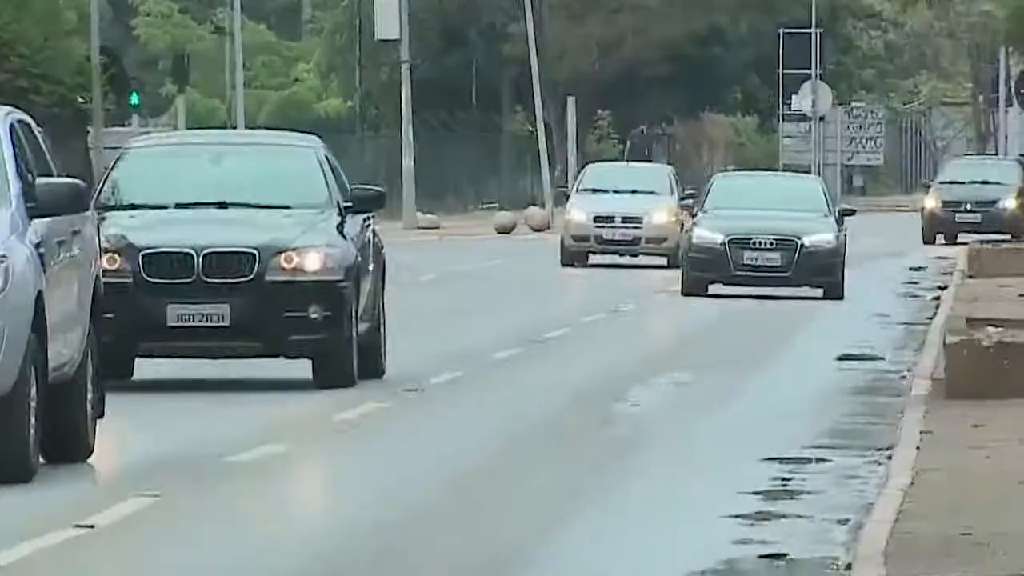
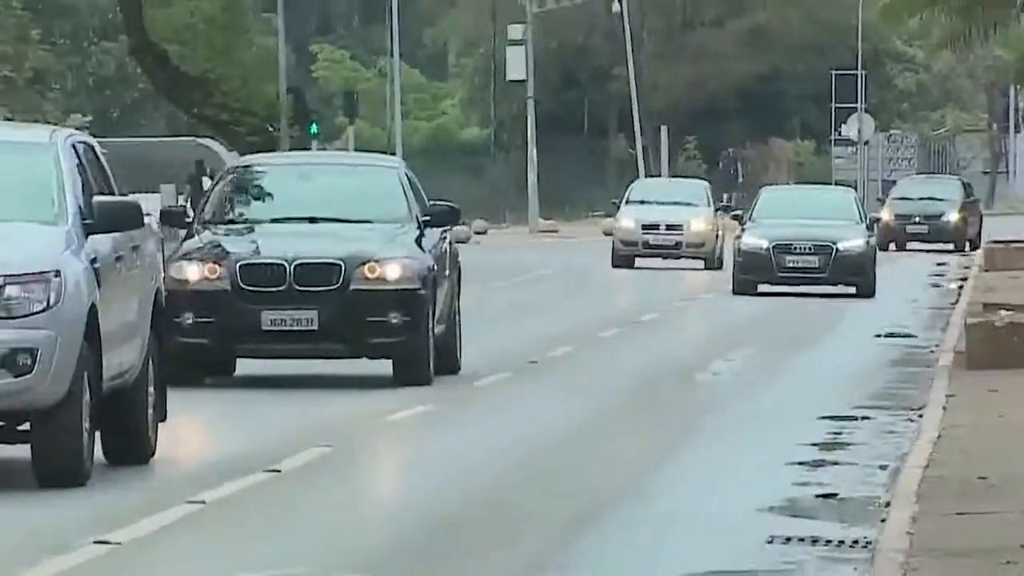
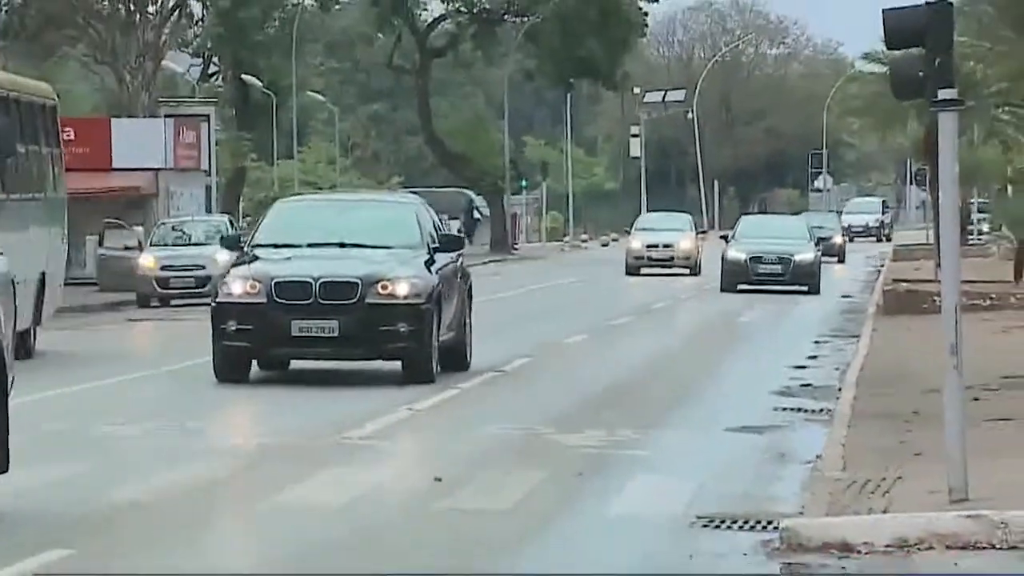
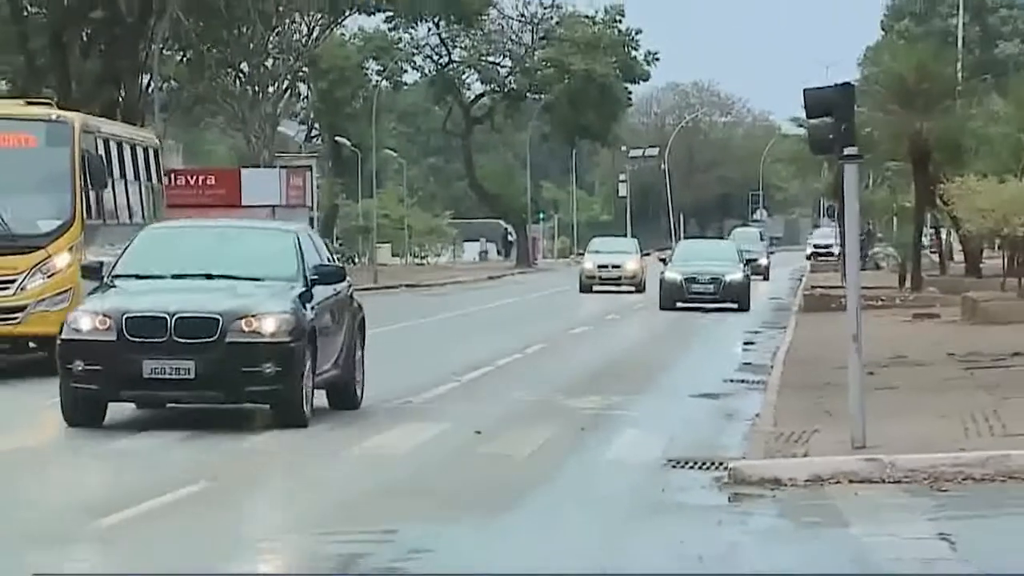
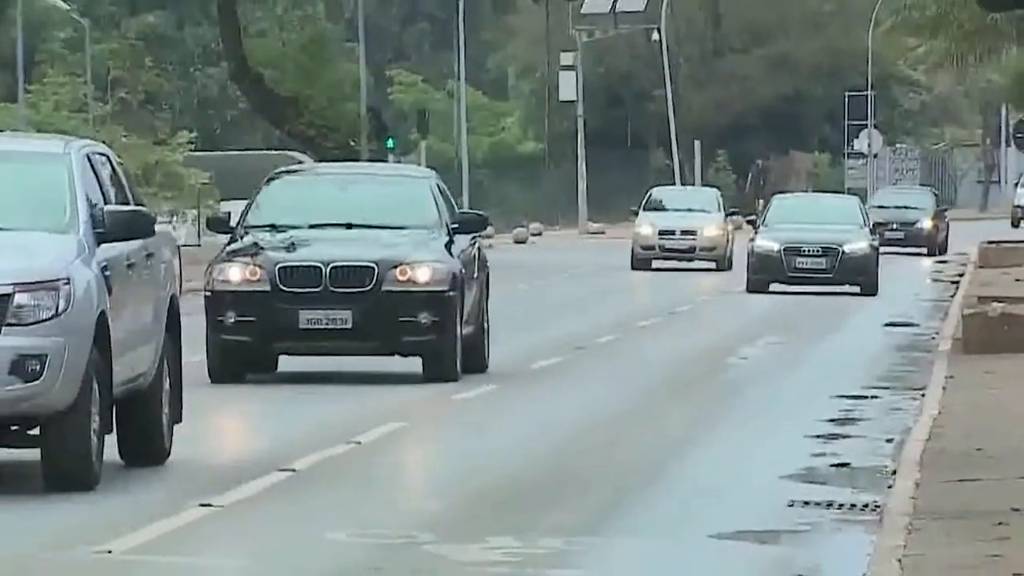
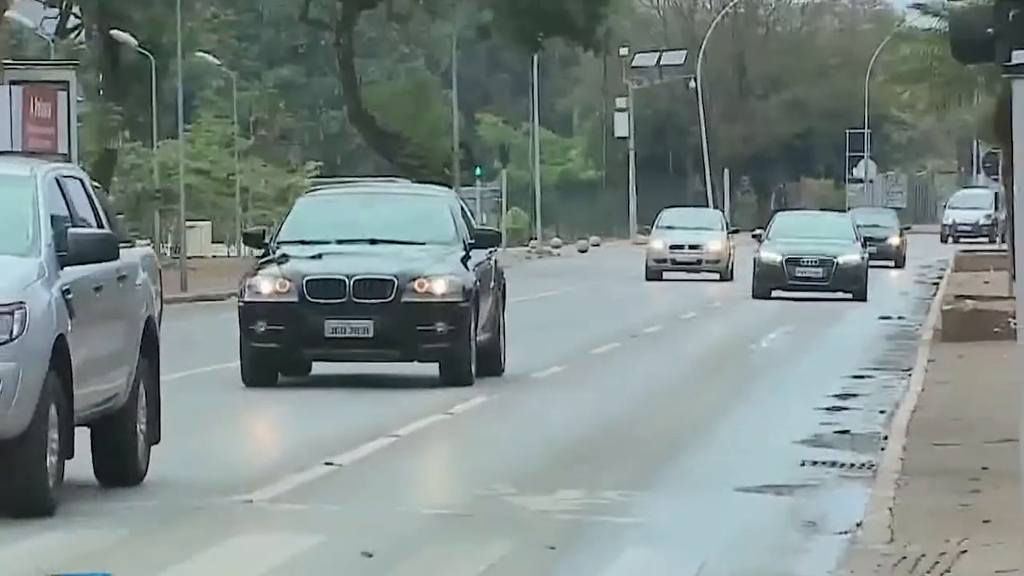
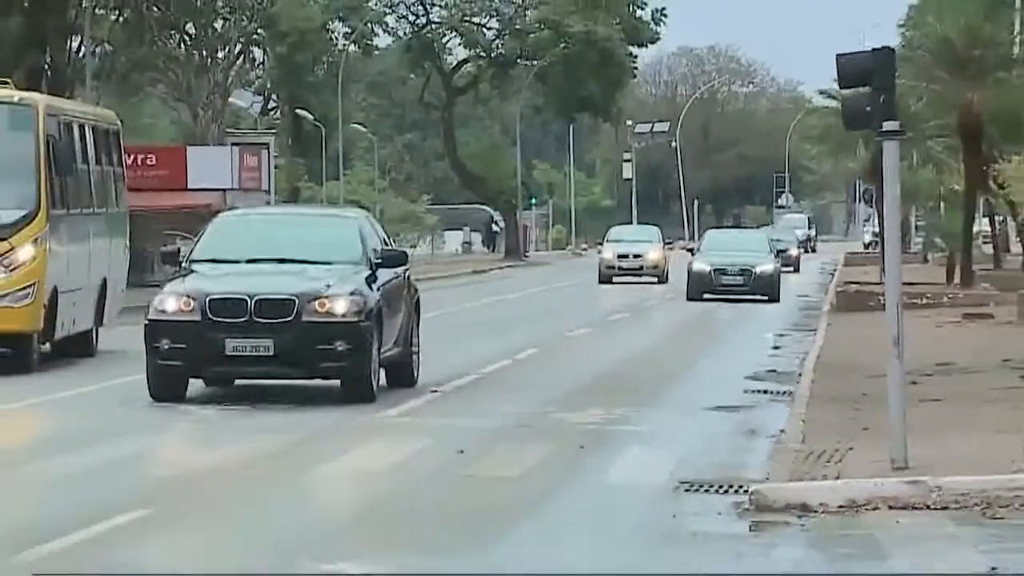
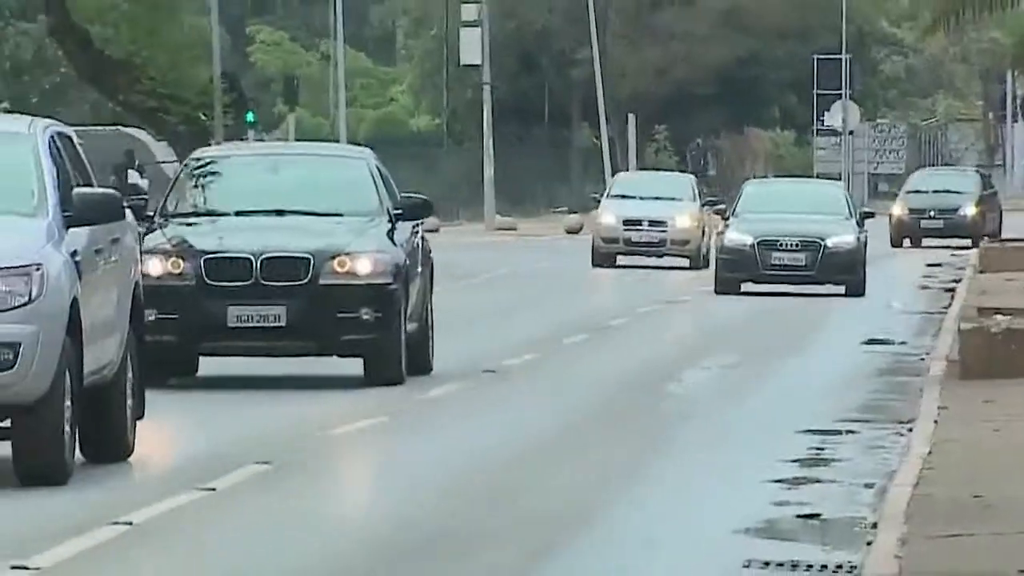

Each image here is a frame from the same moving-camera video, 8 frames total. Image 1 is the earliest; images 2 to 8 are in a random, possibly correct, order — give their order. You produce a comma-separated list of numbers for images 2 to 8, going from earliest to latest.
8, 2, 5, 6, 3, 7, 4
